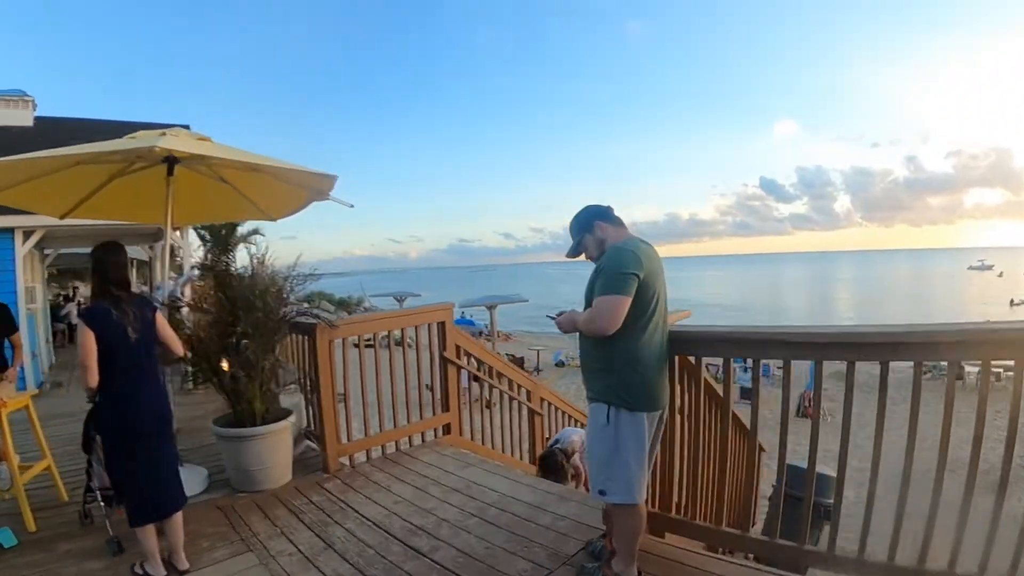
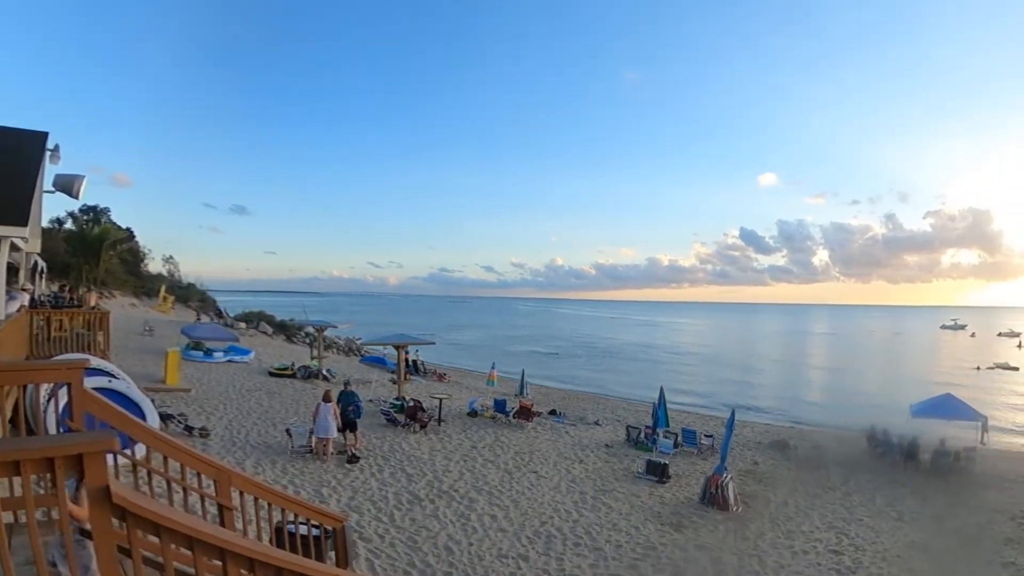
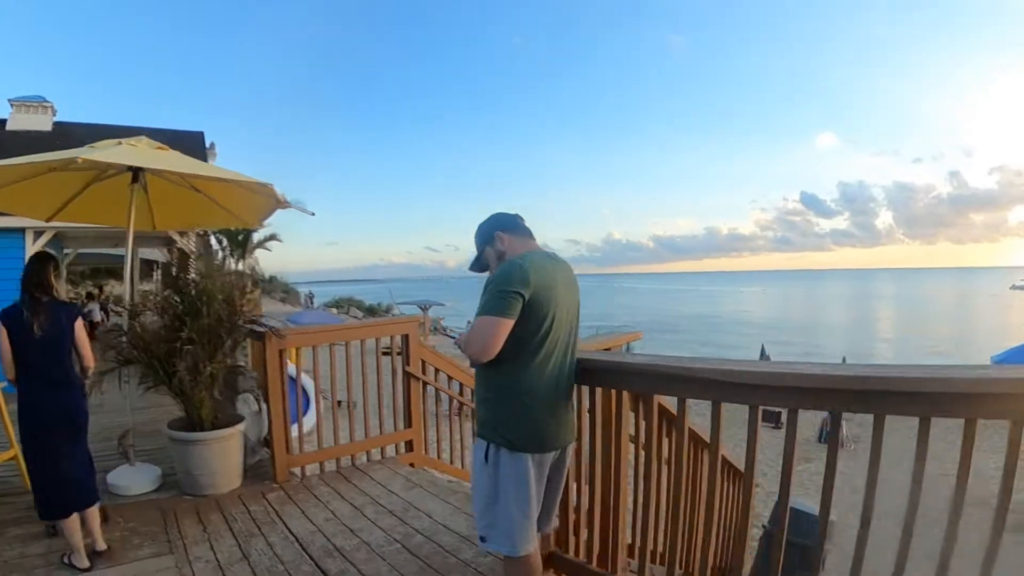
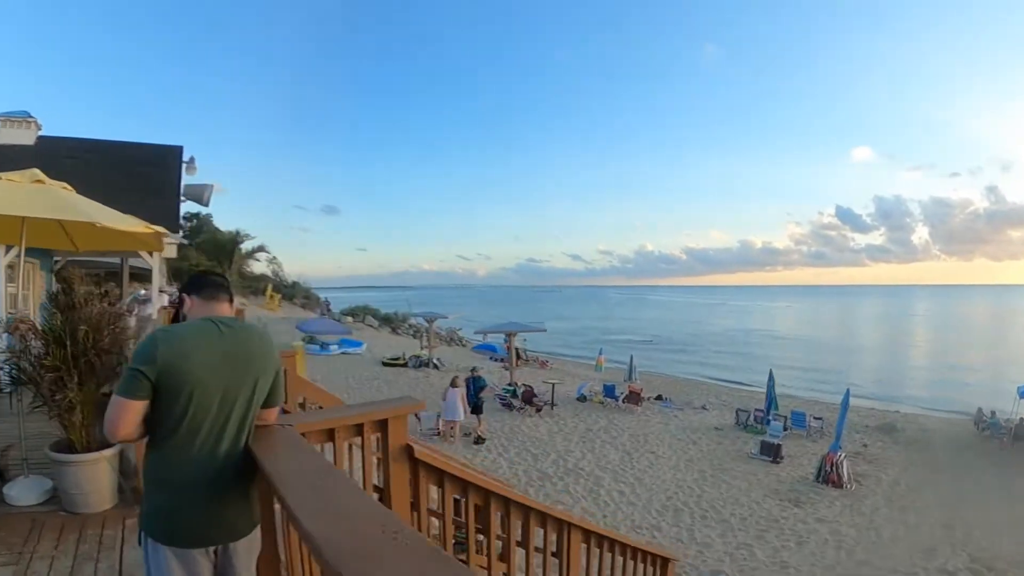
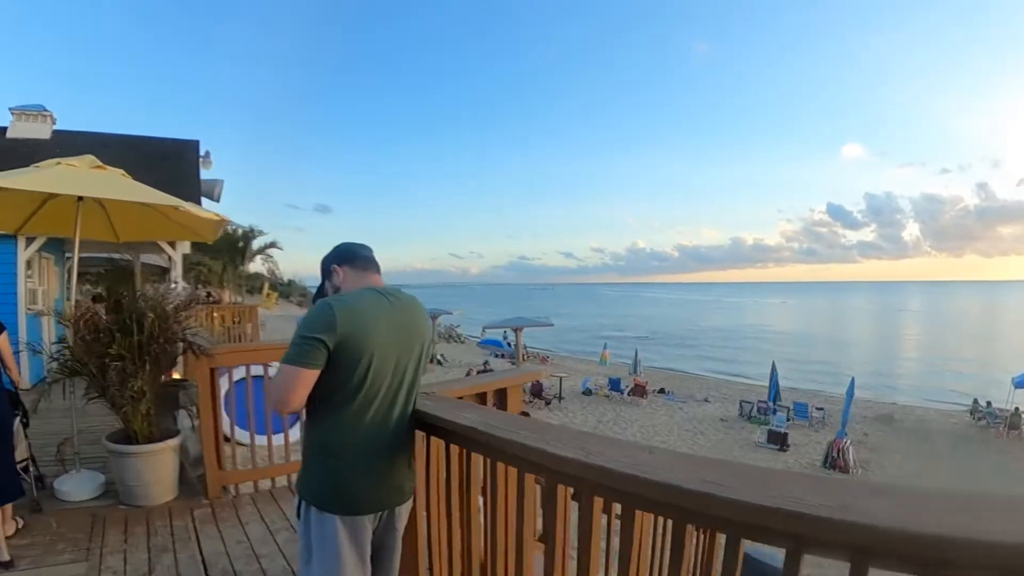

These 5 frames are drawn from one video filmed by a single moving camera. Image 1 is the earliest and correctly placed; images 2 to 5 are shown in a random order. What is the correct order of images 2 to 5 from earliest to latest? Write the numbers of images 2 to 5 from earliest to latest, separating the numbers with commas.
3, 5, 4, 2
